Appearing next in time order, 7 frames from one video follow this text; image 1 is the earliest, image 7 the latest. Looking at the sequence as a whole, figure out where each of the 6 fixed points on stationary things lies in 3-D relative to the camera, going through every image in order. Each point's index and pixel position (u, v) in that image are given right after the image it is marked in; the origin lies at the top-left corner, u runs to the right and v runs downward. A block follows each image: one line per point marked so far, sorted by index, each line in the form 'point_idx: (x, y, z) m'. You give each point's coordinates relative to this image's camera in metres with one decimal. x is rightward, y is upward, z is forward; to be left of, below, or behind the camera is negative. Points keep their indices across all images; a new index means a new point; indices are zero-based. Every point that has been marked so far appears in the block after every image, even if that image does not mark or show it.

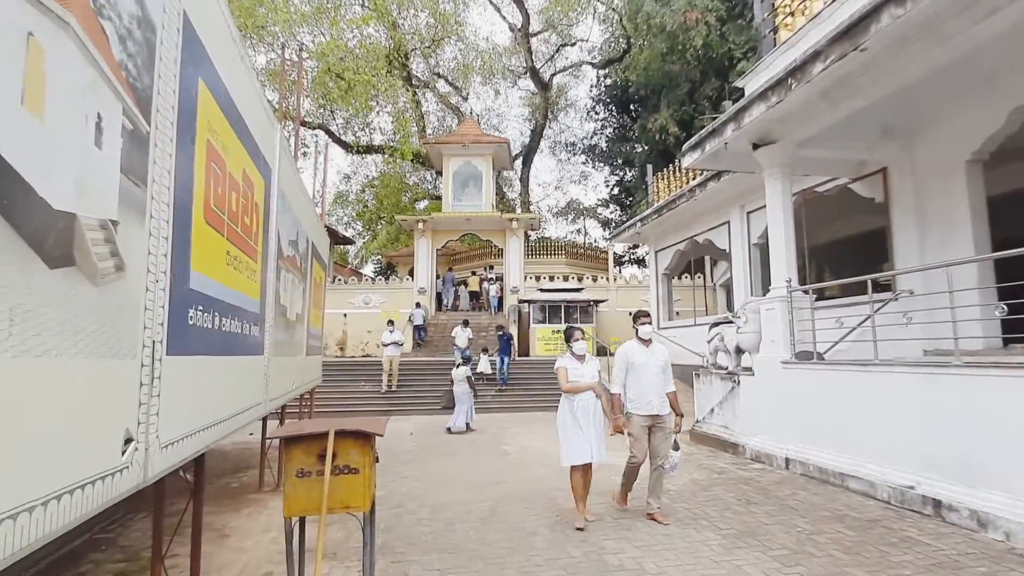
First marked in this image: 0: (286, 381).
0: (-2.3, -0.9, +6.0) m
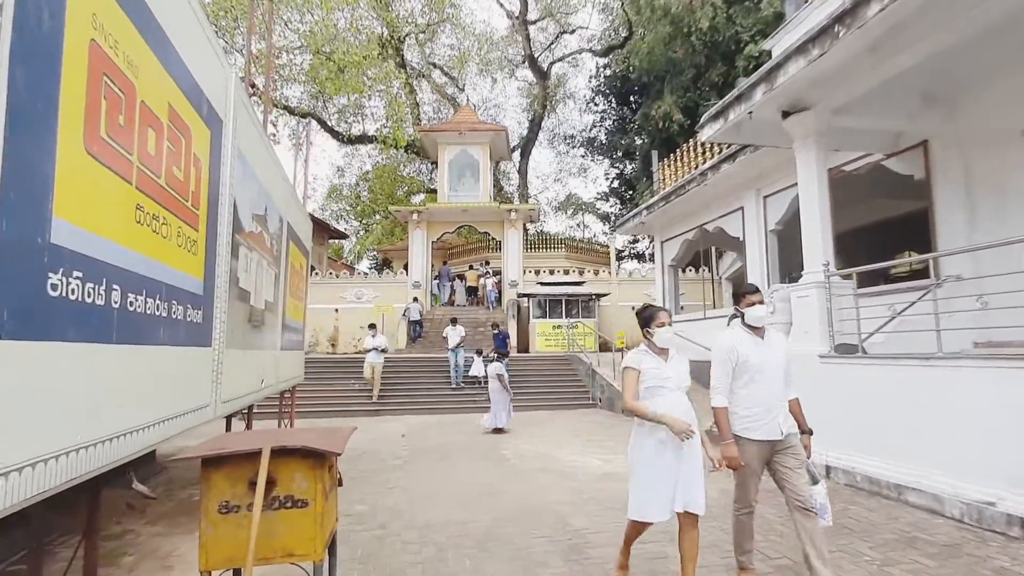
0: (-2.3, -0.8, +5.1) m
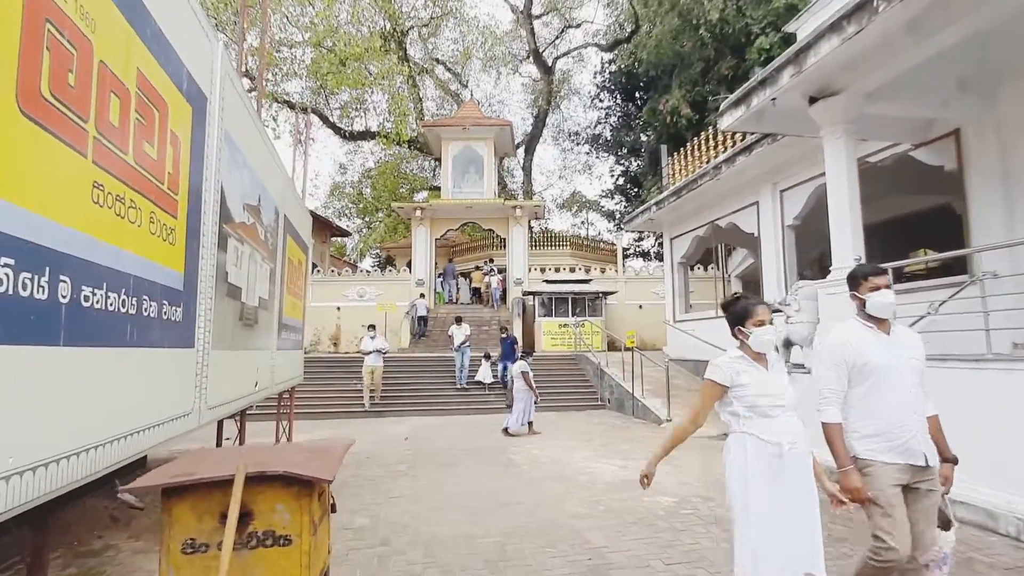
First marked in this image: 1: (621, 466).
0: (-2.2, -0.8, +4.8) m
1: (+1.2, -2.0, +6.7) m
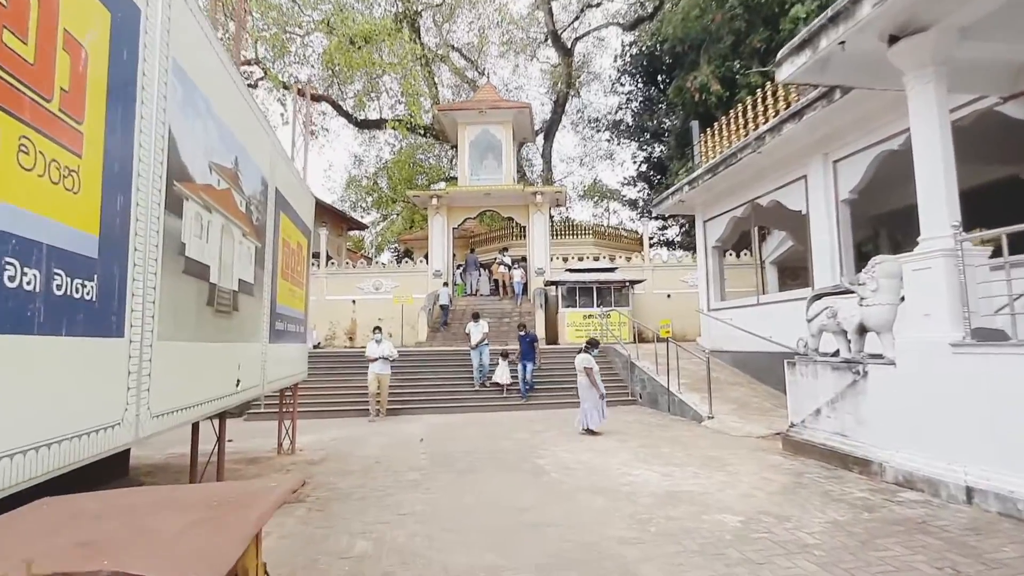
0: (-2.0, -0.6, +4.0) m
1: (+1.5, -1.8, +5.7) m
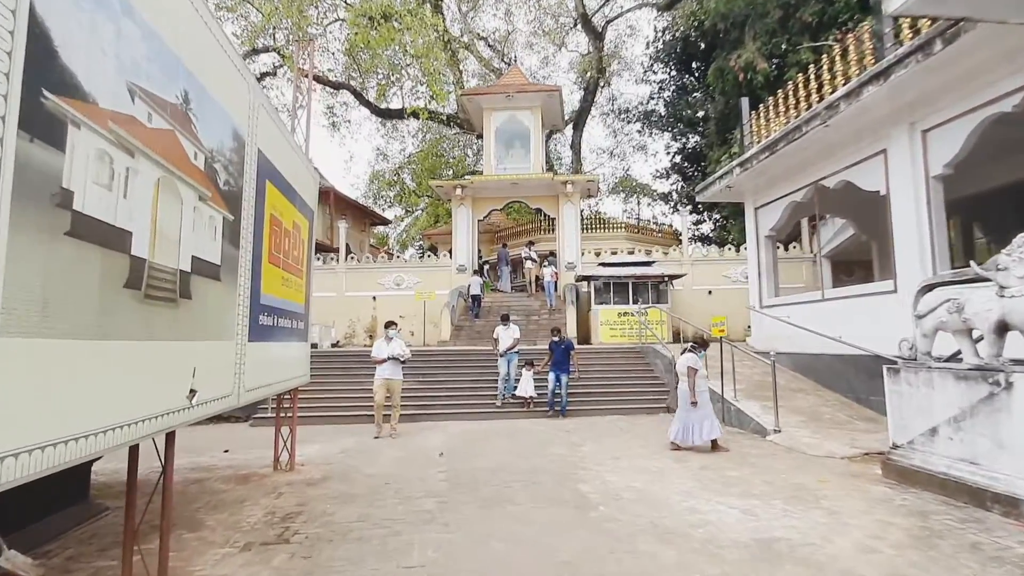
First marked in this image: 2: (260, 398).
0: (-1.7, -0.5, +2.9) m
1: (+1.8, -1.7, +4.5) m
2: (-2.0, -0.9, +4.8) m
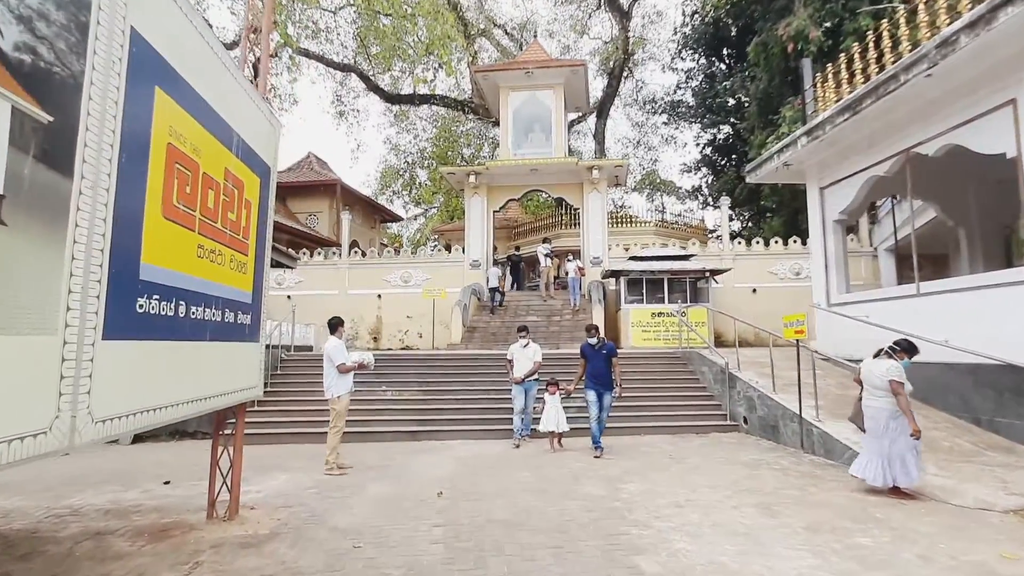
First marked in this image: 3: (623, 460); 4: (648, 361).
0: (-1.7, -0.3, +1.2) m
1: (+1.9, -1.5, +2.7) m
2: (-1.9, -0.7, +3.1) m
3: (+1.2, -1.9, +6.6) m
4: (+2.5, -1.3, +10.8) m
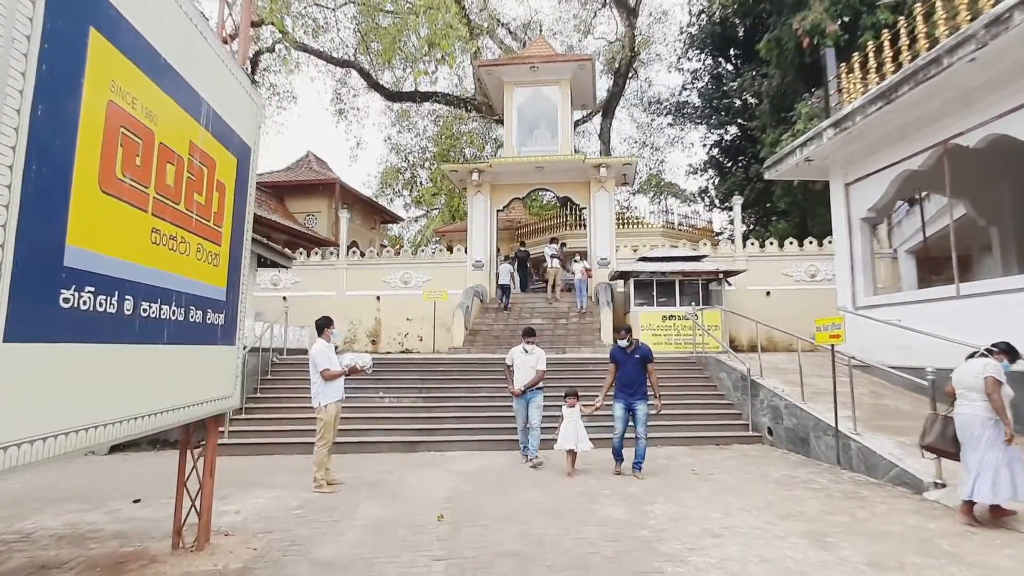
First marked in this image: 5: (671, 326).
0: (-1.6, -0.3, +0.6) m
1: (+2.0, -1.5, +2.1) m
2: (-1.8, -0.7, +2.5) m
3: (+1.3, -1.9, +5.9) m
4: (+2.6, -1.3, +10.2) m
5: (+3.5, -0.8, +13.3) m
